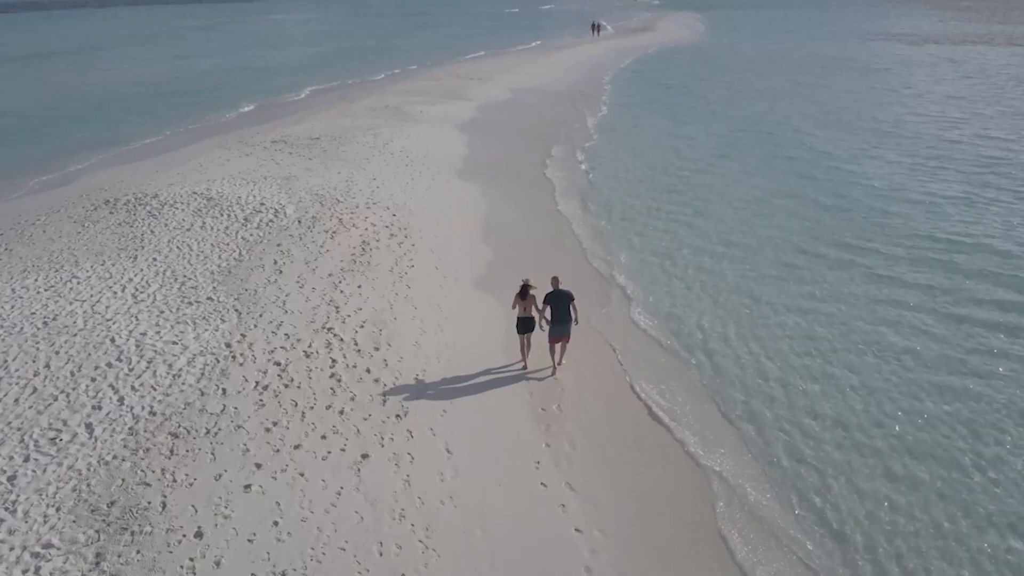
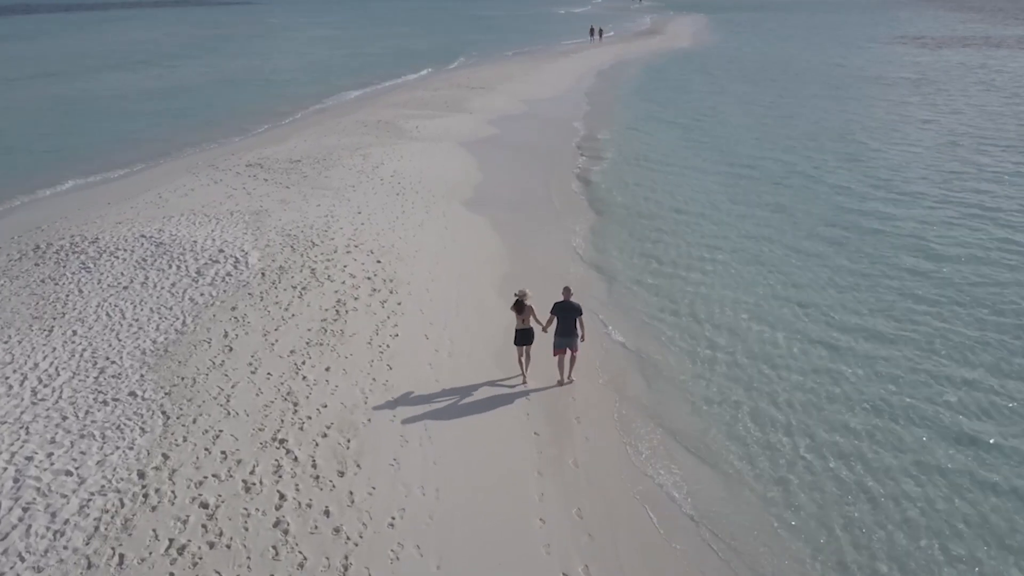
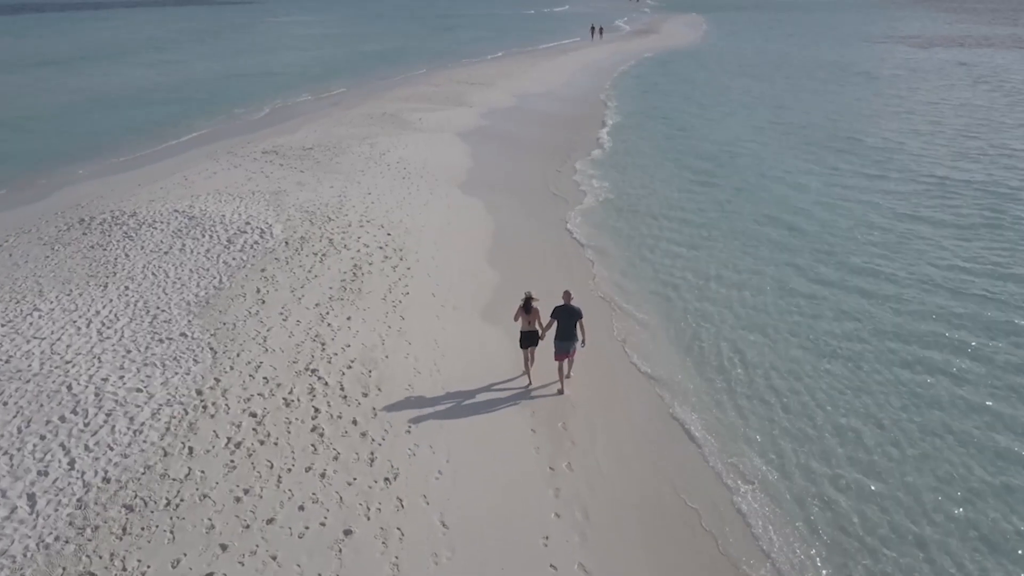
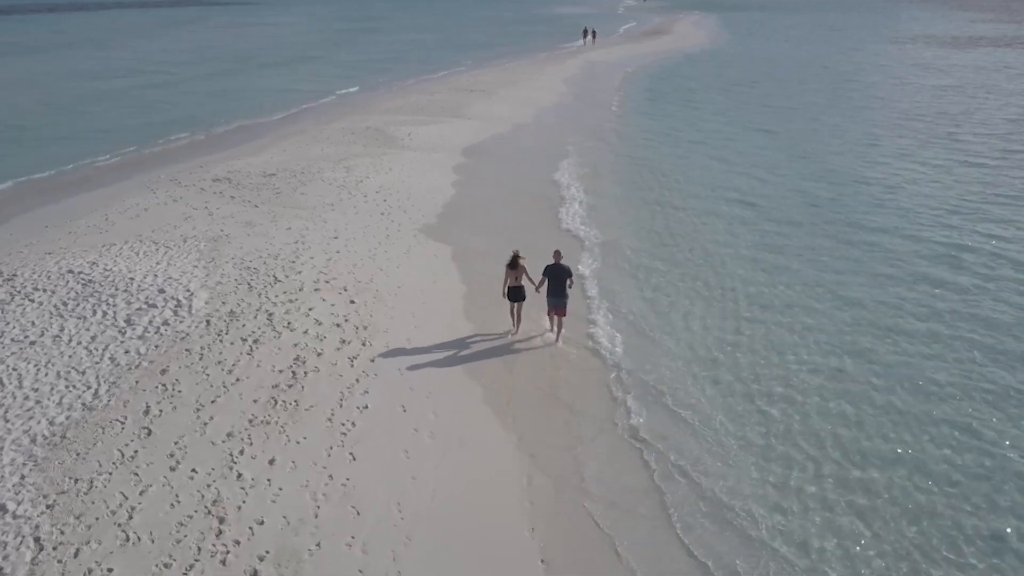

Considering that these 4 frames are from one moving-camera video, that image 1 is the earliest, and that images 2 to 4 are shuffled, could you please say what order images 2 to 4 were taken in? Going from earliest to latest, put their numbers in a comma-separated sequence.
3, 2, 4
